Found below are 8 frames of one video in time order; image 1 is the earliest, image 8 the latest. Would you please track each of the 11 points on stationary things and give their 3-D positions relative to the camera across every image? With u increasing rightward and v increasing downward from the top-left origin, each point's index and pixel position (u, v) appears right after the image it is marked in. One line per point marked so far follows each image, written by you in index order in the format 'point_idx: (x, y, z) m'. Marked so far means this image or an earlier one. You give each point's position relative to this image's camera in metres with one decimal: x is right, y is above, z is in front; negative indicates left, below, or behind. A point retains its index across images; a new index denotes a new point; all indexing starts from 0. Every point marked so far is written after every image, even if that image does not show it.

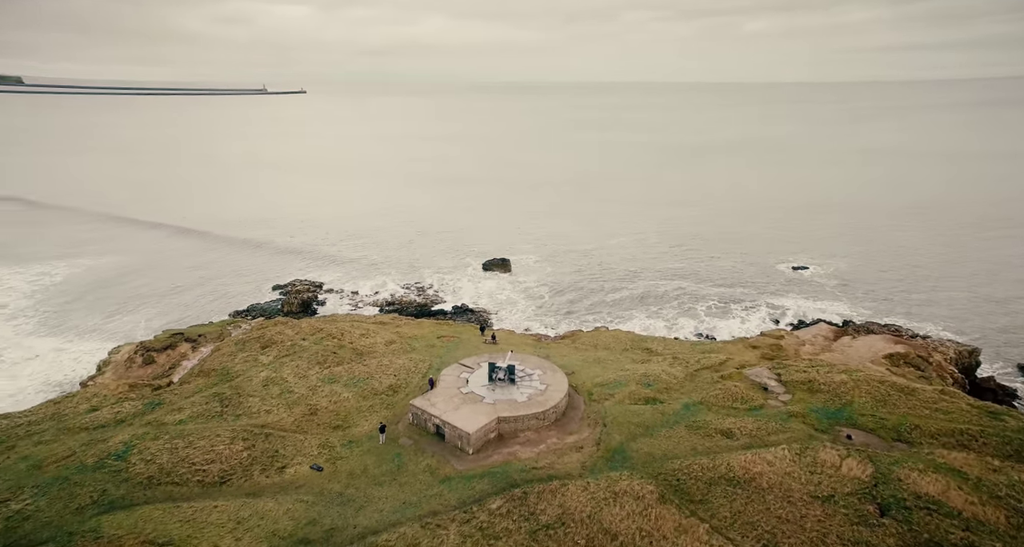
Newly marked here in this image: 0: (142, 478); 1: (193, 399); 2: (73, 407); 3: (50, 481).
0: (-9.1, -5.0, +13.6) m
1: (-9.8, -3.9, +17.0) m
2: (-13.8, -4.0, +17.4) m
3: (-11.3, -5.0, +13.6) m
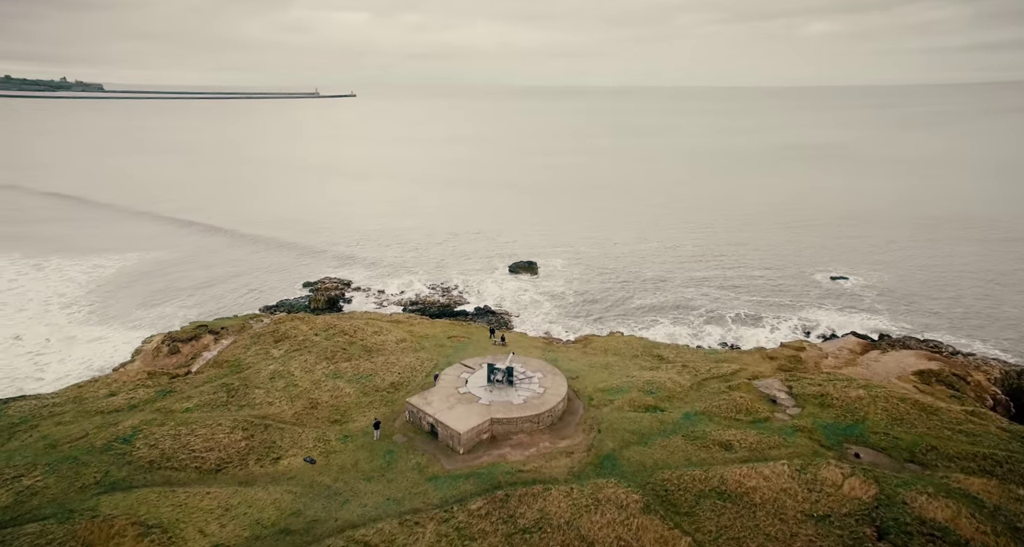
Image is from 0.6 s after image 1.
0: (-9.4, -4.8, +14.2) m
1: (-9.9, -3.7, +17.7) m
2: (-13.8, -3.8, +18.3) m
3: (-11.6, -4.8, +14.4) m
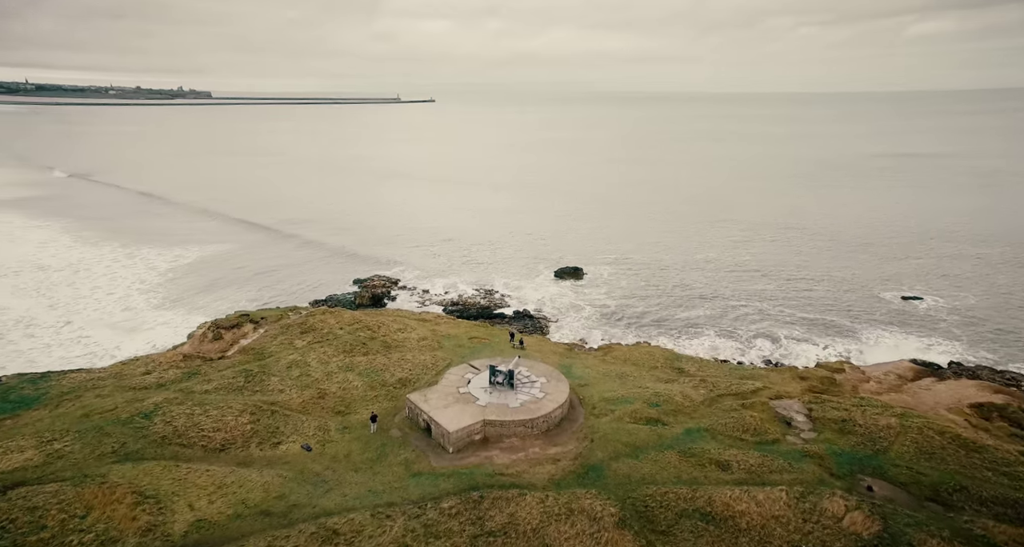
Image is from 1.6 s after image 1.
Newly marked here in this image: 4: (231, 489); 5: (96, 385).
0: (-9.7, -4.5, +15.2) m
1: (-9.7, -3.4, +18.8) m
2: (-13.5, -3.3, +19.9) m
3: (-11.9, -4.4, +15.7) m
4: (-6.8, -5.2, +13.3) m
5: (-14.1, -3.7, +18.7) m
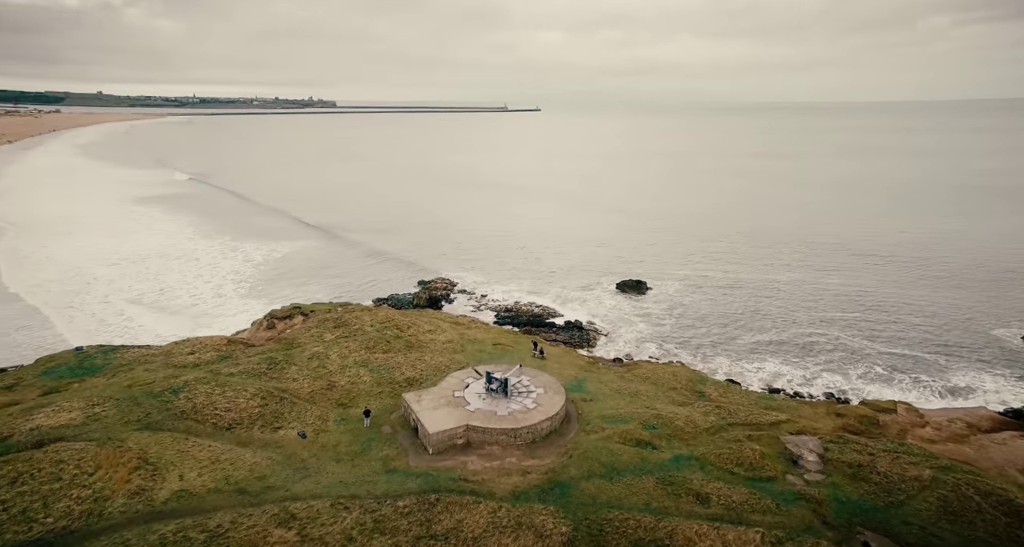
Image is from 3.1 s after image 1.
0: (-10.1, -4.2, +16.8) m
1: (-9.5, -3.1, +20.3) m
2: (-13.0, -2.9, +22.0) m
3: (-12.2, -3.9, +17.6) m
4: (-7.5, -5.0, +14.4) m
5: (-13.8, -3.2, +20.9) m
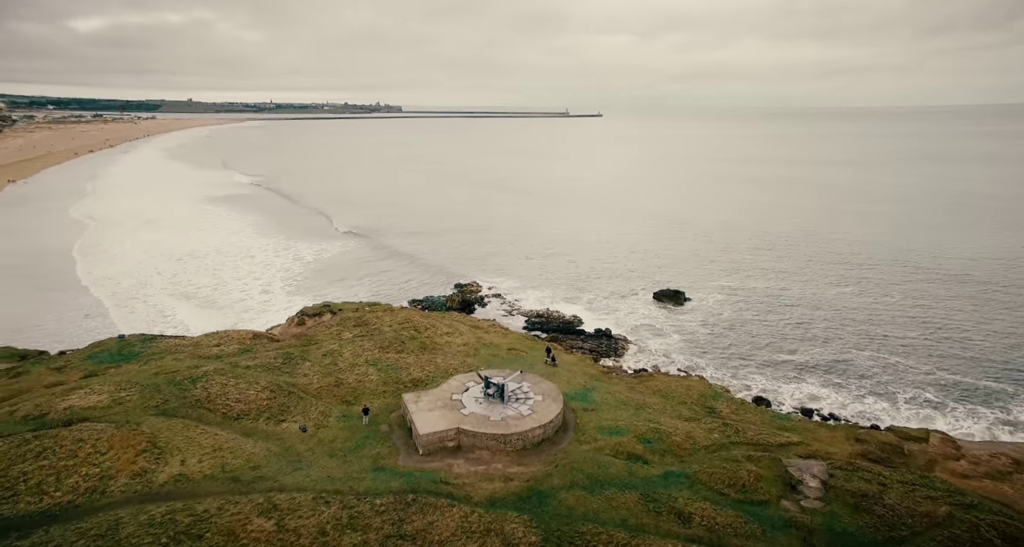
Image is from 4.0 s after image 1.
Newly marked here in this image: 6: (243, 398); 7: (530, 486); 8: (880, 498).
0: (-10.2, -4.0, +17.8) m
1: (-9.2, -3.0, +21.2) m
2: (-12.5, -2.7, +23.2) m
3: (-12.2, -3.8, +18.8) m
4: (-7.9, -4.9, +15.1) m
5: (-13.4, -3.0, +22.2) m
6: (-8.7, -4.0, +17.9) m
7: (+0.5, -5.2, +13.5) m
8: (+9.0, -5.4, +13.4) m
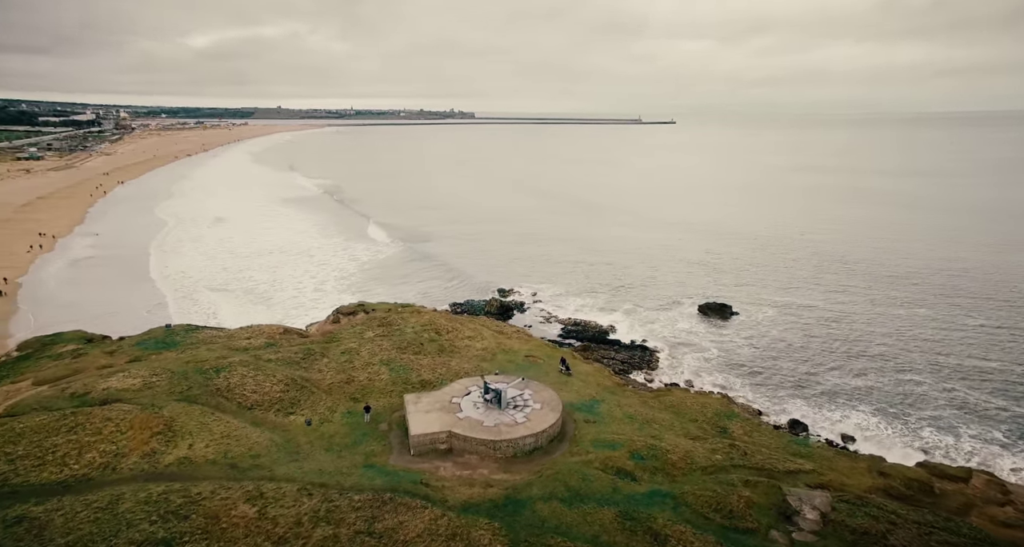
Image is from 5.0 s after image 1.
0: (-10.1, -3.9, +18.9) m
1: (-8.7, -3.0, +22.1) m
2: (-11.7, -2.6, +24.6) m
3: (-11.9, -3.6, +20.1) m
4: (-8.2, -4.8, +16.0) m
5: (-12.8, -2.8, +23.7) m
6: (-8.6, -3.9, +18.8) m
7: (-0.1, -5.4, +13.4) m
8: (+8.4, -5.9, +12.3) m
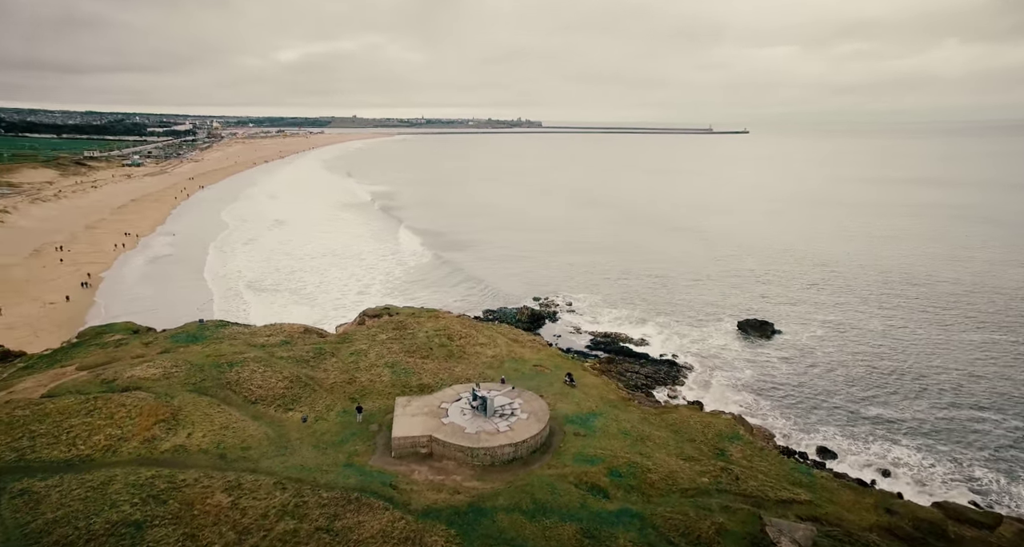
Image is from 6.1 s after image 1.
0: (-10.3, -3.9, +19.9) m
1: (-8.5, -3.0, +23.0) m
2: (-11.2, -2.6, +25.7) m
3: (-11.9, -3.5, +21.3) m
4: (-8.7, -4.8, +16.8) m
5: (-12.4, -2.8, +25.0) m
6: (-8.8, -3.9, +19.7) m
7: (-0.9, -5.5, +13.4) m
8: (+7.3, -6.3, +11.3) m
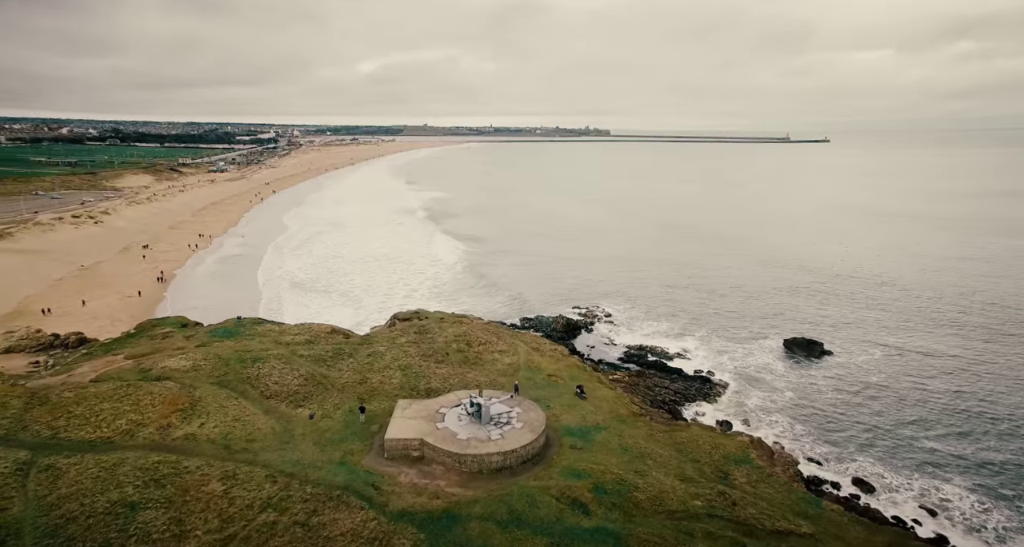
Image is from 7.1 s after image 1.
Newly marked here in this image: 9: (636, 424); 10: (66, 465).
0: (-10.0, -3.9, +20.9) m
1: (-7.9, -3.1, +23.8) m
2: (-10.3, -2.7, +26.9) m
3: (-11.5, -3.5, +22.5) m
4: (-8.8, -4.8, +17.7) m
5: (-11.5, -2.8, +26.3) m
6: (-8.6, -4.0, +20.6) m
7: (-1.5, -5.7, +13.4) m
8: (+6.4, -6.6, +10.5) m
9: (+4.4, -5.4, +19.7) m
10: (-11.9, -5.1, +14.8) m
